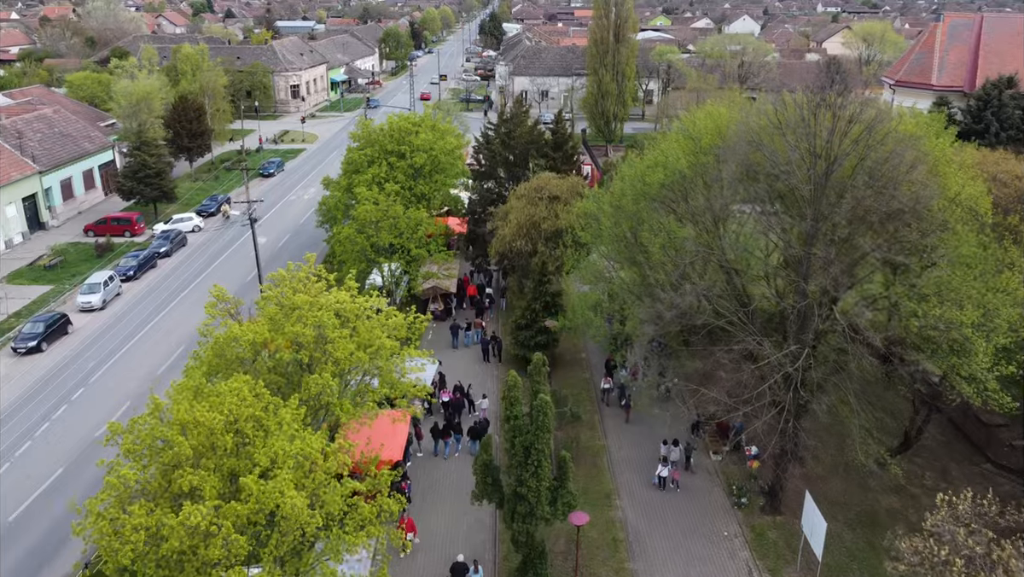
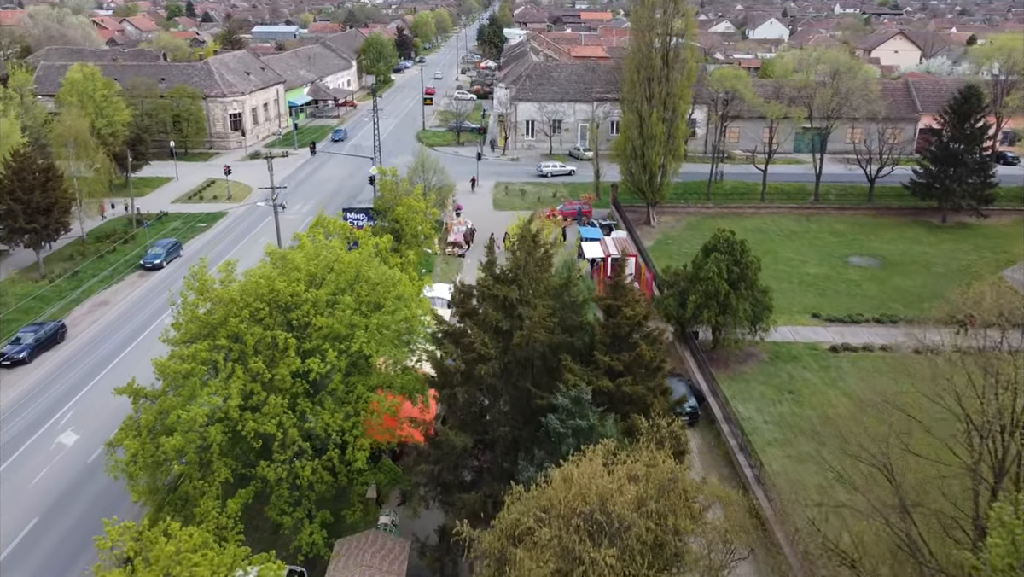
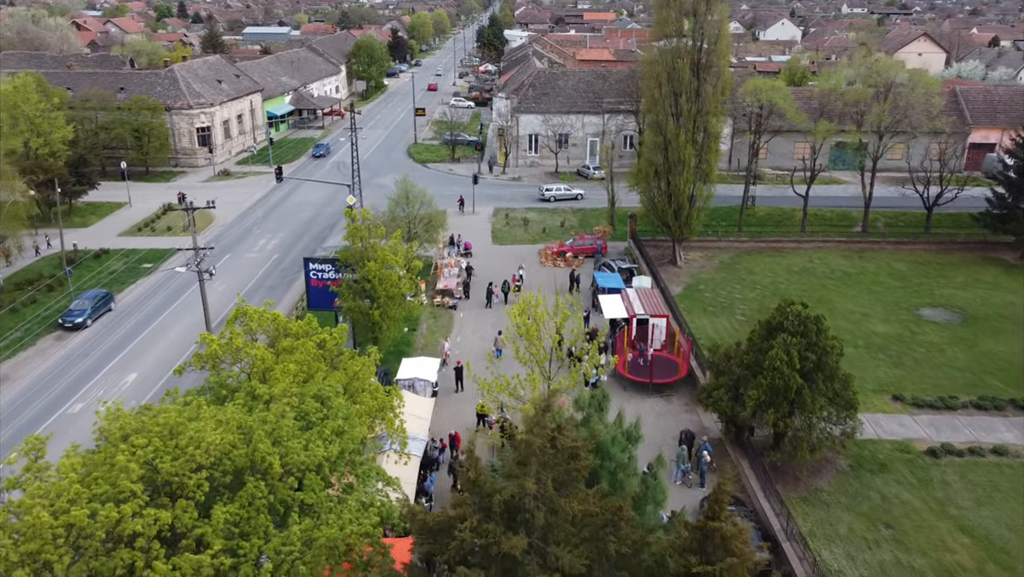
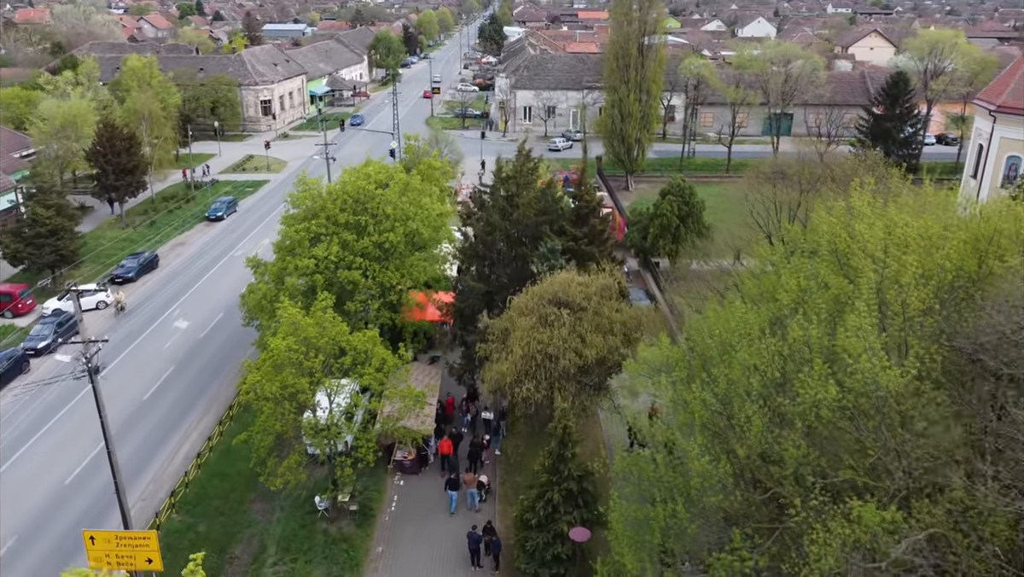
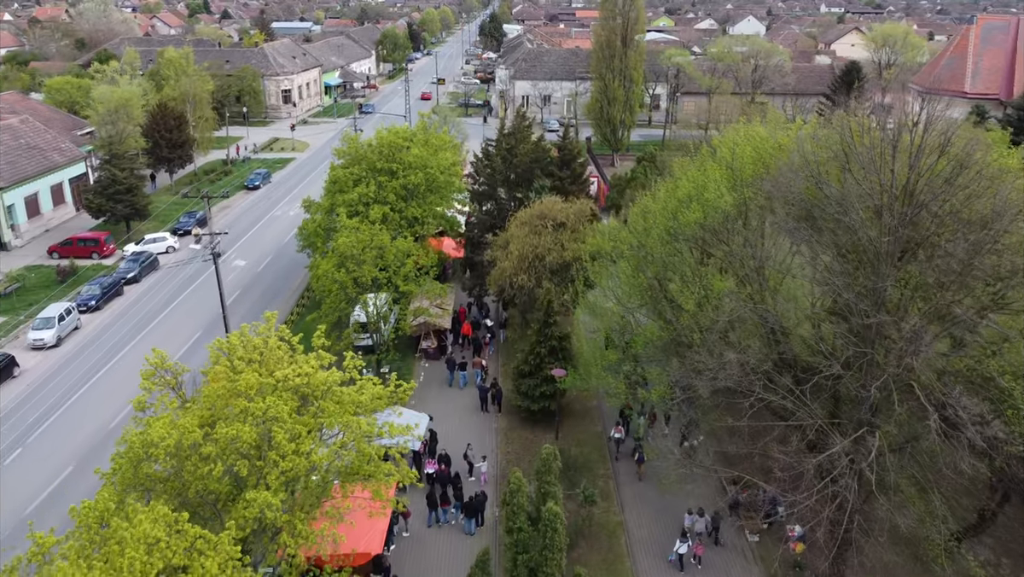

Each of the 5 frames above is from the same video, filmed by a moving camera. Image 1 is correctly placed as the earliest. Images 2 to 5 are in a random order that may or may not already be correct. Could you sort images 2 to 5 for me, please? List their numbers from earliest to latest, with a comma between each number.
5, 4, 2, 3
